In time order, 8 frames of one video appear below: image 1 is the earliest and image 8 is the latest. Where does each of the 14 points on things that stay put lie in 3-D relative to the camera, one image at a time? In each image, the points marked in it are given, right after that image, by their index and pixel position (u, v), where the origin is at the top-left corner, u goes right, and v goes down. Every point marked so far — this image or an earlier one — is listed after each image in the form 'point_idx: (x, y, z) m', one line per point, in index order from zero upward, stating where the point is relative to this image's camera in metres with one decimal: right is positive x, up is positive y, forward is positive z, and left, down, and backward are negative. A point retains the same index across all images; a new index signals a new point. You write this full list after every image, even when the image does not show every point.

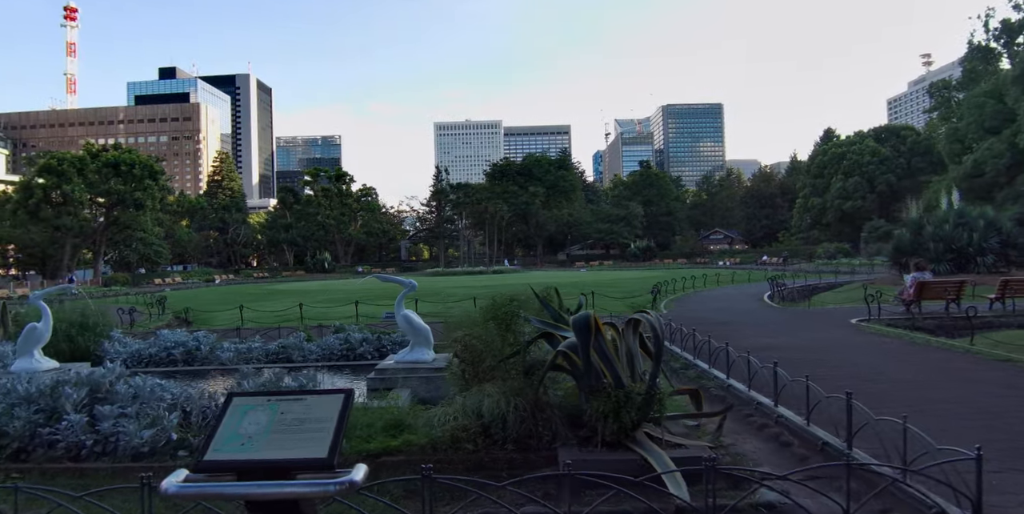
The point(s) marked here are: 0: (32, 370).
0: (-6.5, -1.5, +8.5) m
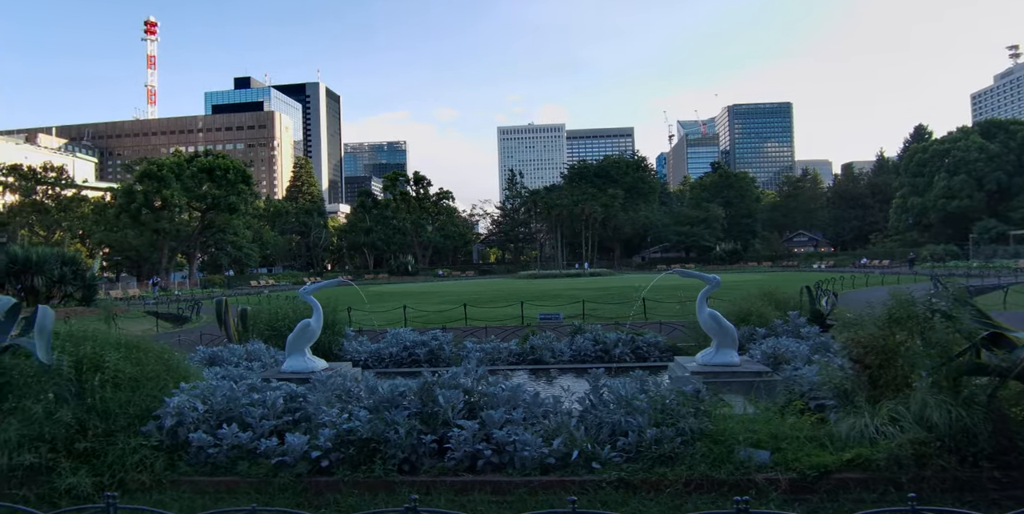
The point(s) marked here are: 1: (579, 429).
0: (-2.6, -1.4, +7.9) m
1: (+0.6, -1.5, +5.5) m
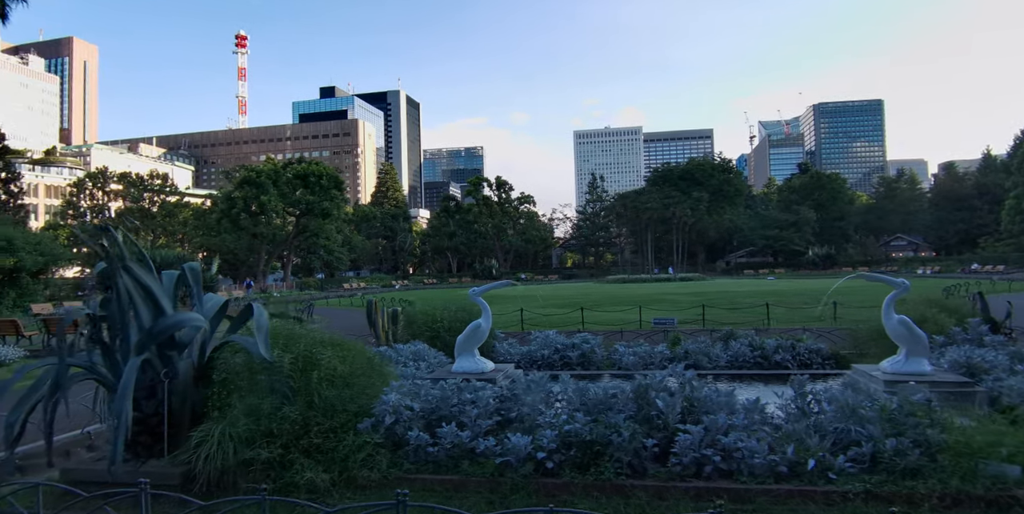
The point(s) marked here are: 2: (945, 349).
0: (-0.4, -1.5, +8.0) m
1: (+2.5, -1.5, +5.3) m
2: (+5.7, -1.2, +8.3) m
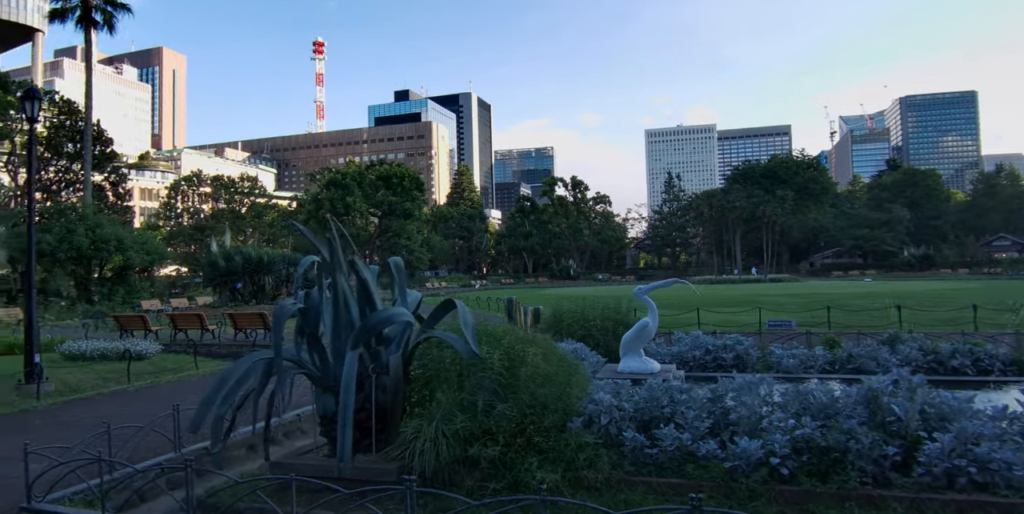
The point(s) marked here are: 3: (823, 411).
0: (+1.7, -1.4, +7.8) m
1: (+4.3, -1.5, +4.8) m
2: (+7.8, -1.2, +7.6) m
3: (+2.6, -1.3, +5.4) m
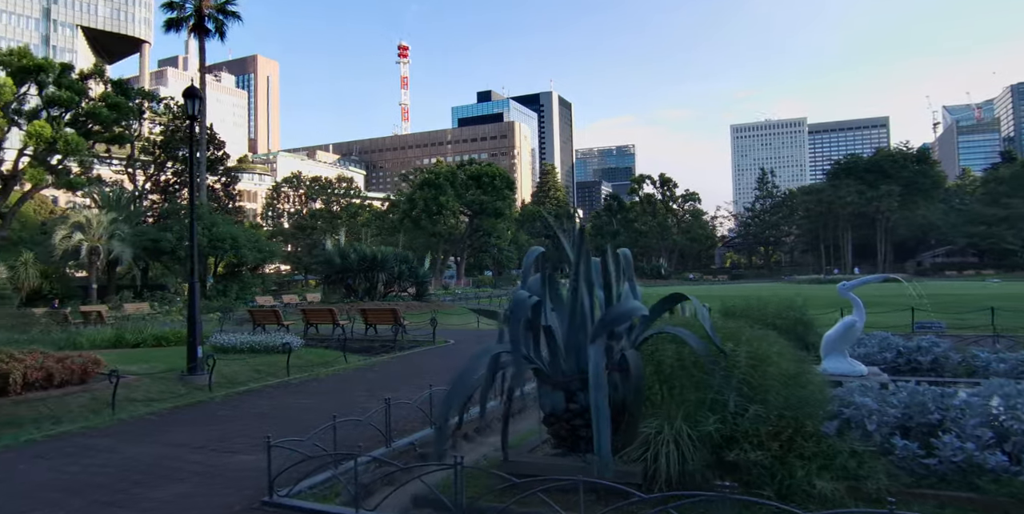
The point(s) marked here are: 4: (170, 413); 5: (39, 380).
0: (+4.0, -1.4, +7.3) m
1: (+6.3, -1.4, +4.1) m
2: (+10.1, -1.1, +6.5) m
3: (+4.7, -1.3, +4.8) m
4: (-5.1, -2.4, +9.4) m
5: (-7.7, -2.0, +9.9) m
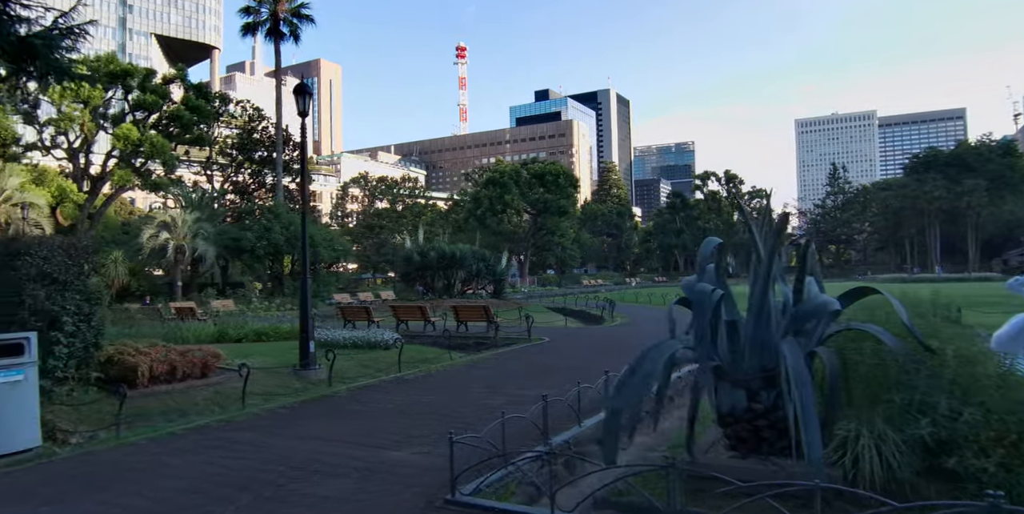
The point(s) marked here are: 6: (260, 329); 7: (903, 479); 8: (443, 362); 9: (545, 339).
0: (+5.7, -1.3, +6.9) m
1: (+7.8, -1.4, +3.5) m
2: (+11.7, -1.1, +5.6) m
3: (+6.2, -1.2, +4.3) m
4: (-3.3, -2.3, +9.6) m
5: (-5.7, -1.9, +10.3) m
6: (-6.3, -1.8, +15.7) m
7: (+3.0, -1.7, +4.8) m
8: (-1.4, -2.1, +12.5) m
9: (+0.8, -2.0, +15.5) m
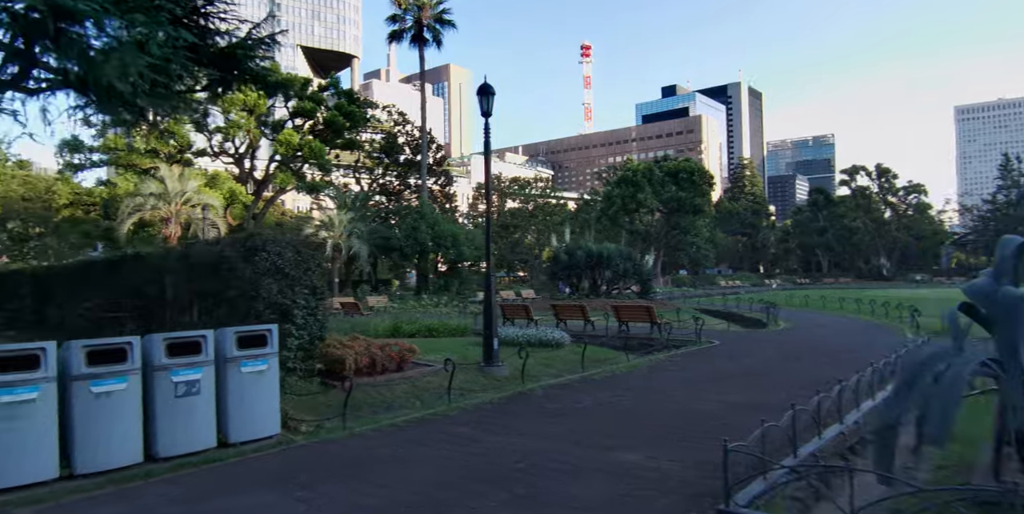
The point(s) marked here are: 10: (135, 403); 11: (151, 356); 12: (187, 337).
0: (+8.2, -1.4, +5.7) m
1: (+9.7, -1.5, +2.0) m
2: (+13.9, -1.2, +3.4) m
3: (+8.3, -1.3, +3.1) m
4: (-0.2, -2.3, +9.9) m
5: (-2.5, -1.9, +11.0) m
6: (-2.1, -1.8, +16.4) m
7: (+5.2, -1.7, +4.1) m
8: (+2.2, -2.1, +12.5) m
9: (+4.8, -2.1, +15.0) m
10: (-4.2, -1.6, +6.9) m
11: (-4.1, -1.1, +7.1) m
12: (-3.8, -0.9, +7.4) m
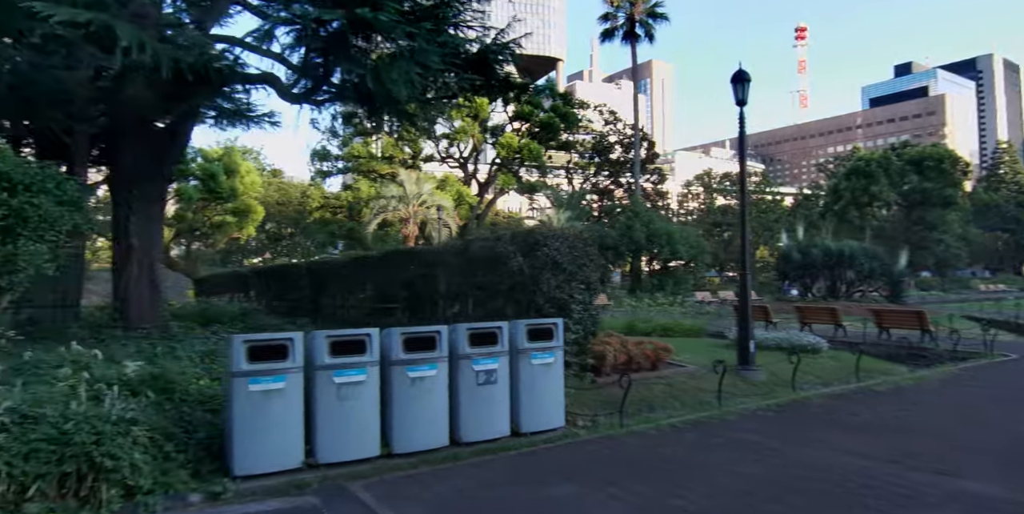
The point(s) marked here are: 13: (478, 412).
0: (+10.7, -1.4, +2.8) m
1: (+11.1, -1.4, -1.1) m
2: (+15.5, -1.2, -1.0) m
3: (+10.1, -1.2, +0.3) m
4: (+3.9, -2.3, +9.2) m
5: (+1.9, -1.9, +10.9) m
6: (+3.9, -1.7, +16.1) m
7: (+7.4, -1.7, +2.2) m
8: (+6.9, -2.1, +11.1) m
9: (+10.1, -2.0, +12.7) m
10: (-0.8, -1.6, +7.5) m
11: (-0.7, -1.1, +7.7) m
12: (-0.3, -0.9, +7.9) m
13: (-0.4, -1.9, +7.6) m
